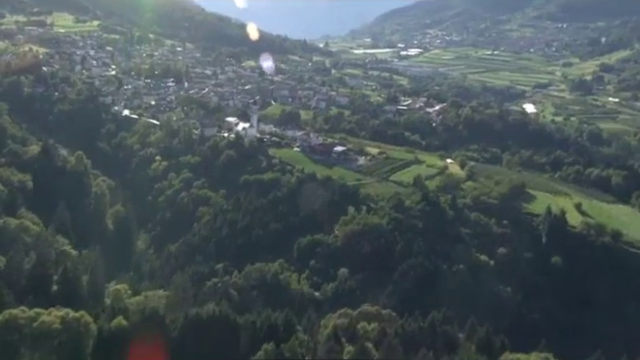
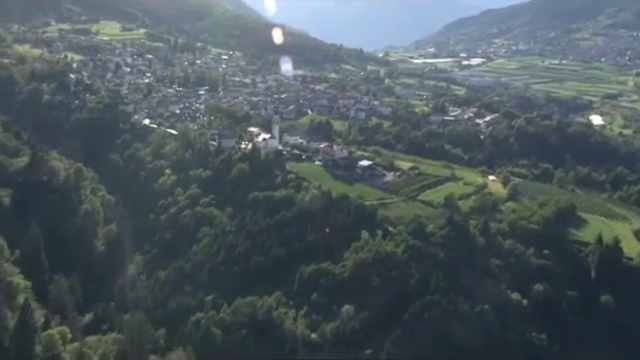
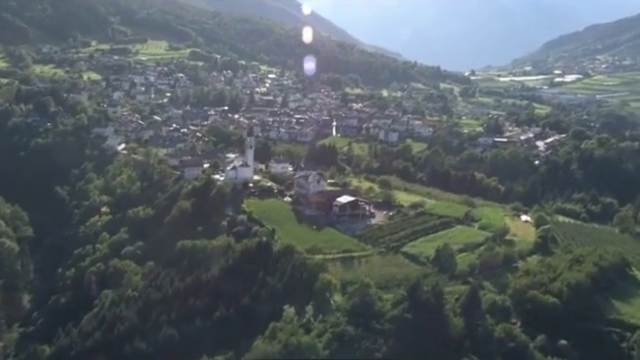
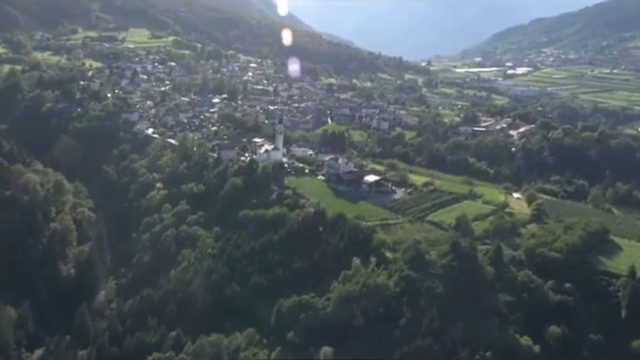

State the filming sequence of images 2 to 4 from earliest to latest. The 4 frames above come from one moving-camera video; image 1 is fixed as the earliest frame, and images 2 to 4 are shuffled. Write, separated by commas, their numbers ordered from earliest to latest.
2, 4, 3
